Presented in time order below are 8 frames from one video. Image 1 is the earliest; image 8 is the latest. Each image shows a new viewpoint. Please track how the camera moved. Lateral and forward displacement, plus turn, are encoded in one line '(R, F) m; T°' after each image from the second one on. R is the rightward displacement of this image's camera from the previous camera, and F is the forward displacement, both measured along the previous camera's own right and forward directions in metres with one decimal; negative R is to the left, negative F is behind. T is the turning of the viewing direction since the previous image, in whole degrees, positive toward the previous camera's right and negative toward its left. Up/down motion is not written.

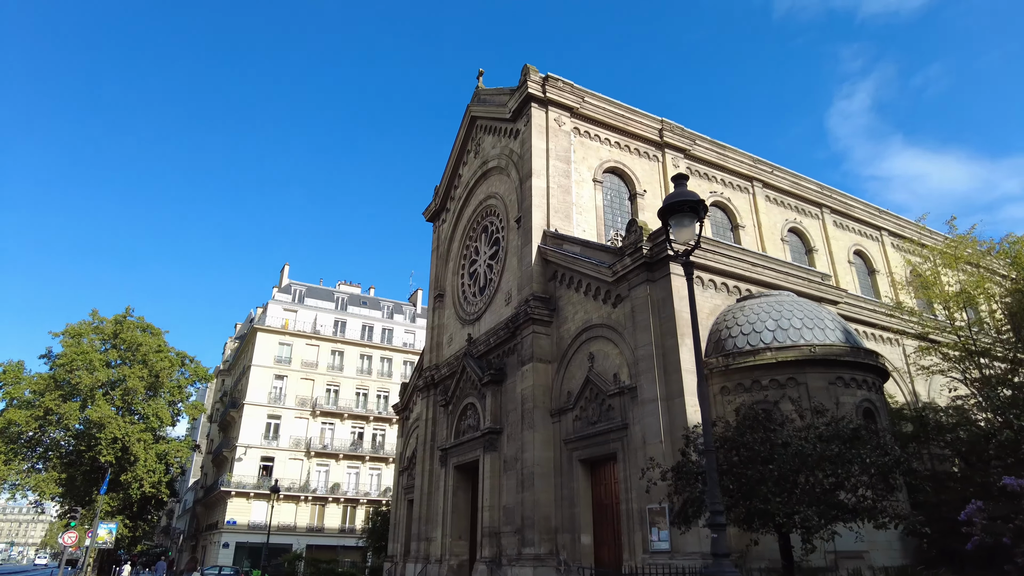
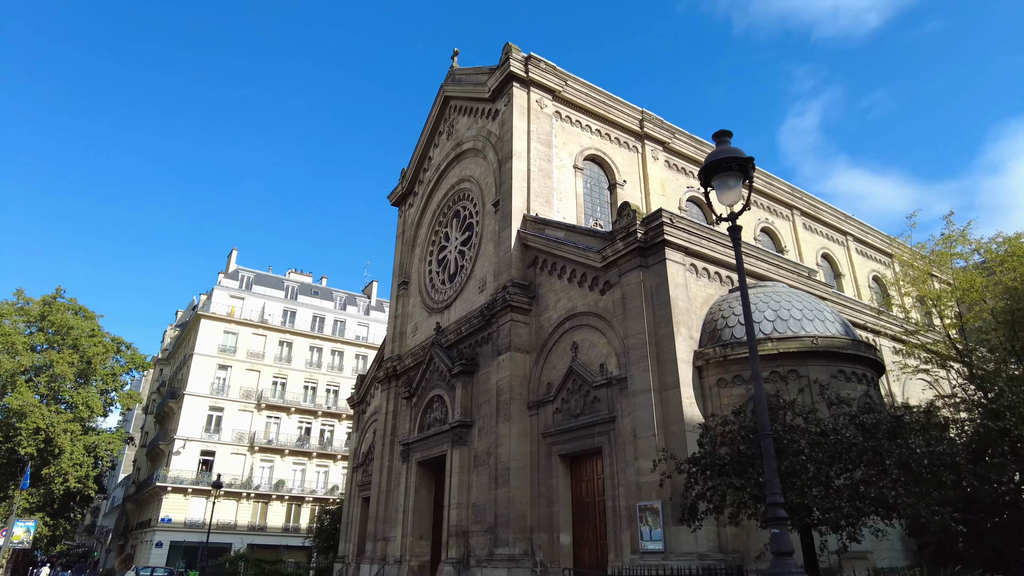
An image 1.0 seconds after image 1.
(-0.8, +1.1) m; +5°
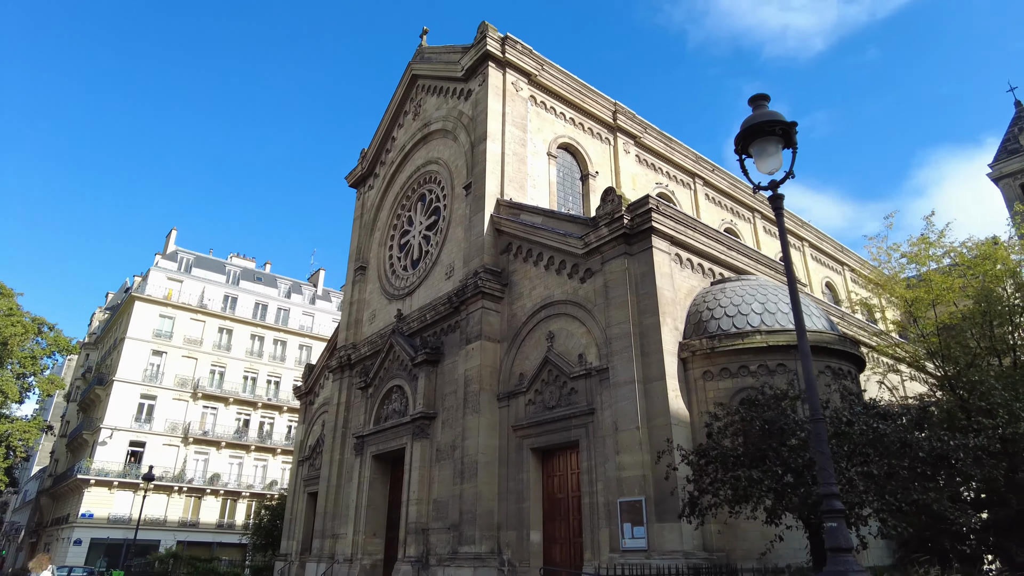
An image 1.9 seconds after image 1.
(-0.8, +0.8) m; +5°
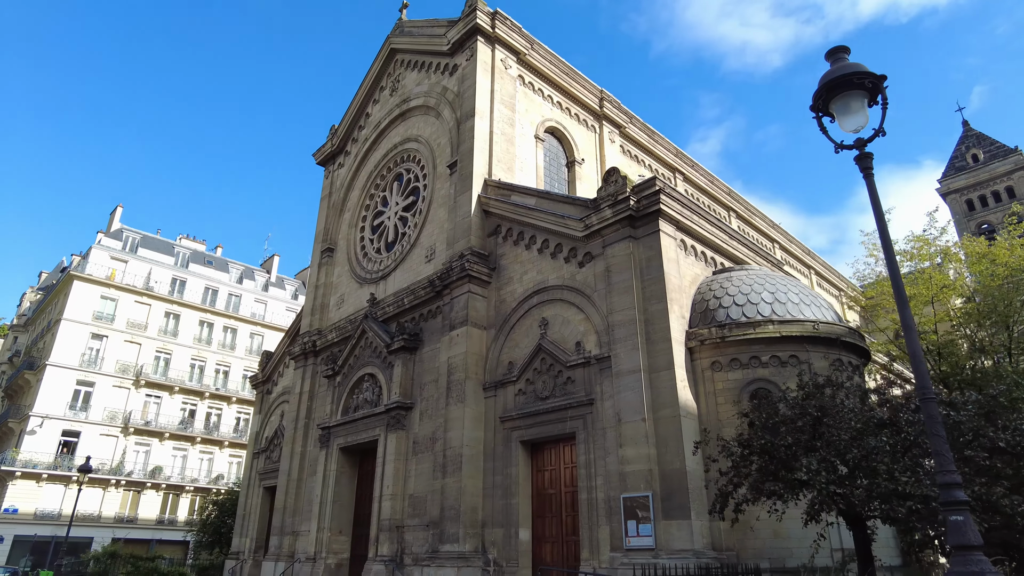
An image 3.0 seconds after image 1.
(-1.0, +1.0) m; +4°
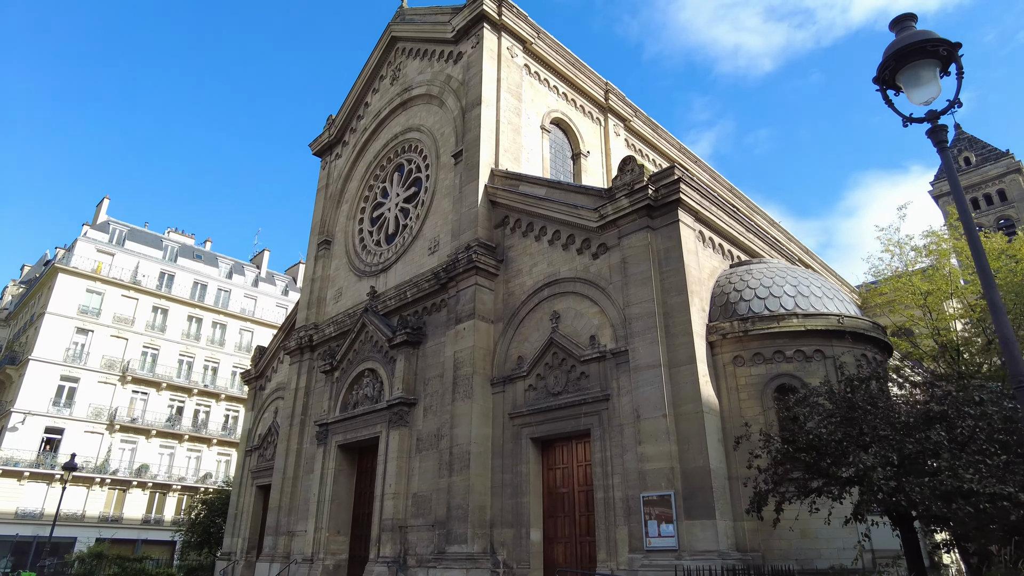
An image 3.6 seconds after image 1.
(-0.5, +0.5) m; +1°
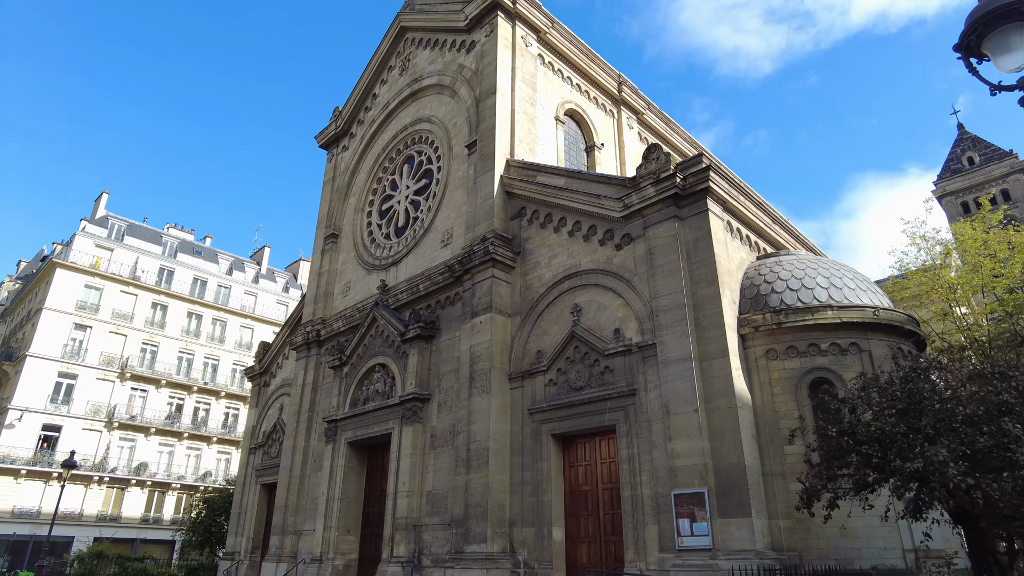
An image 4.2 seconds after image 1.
(-0.5, +0.4) m; 0°
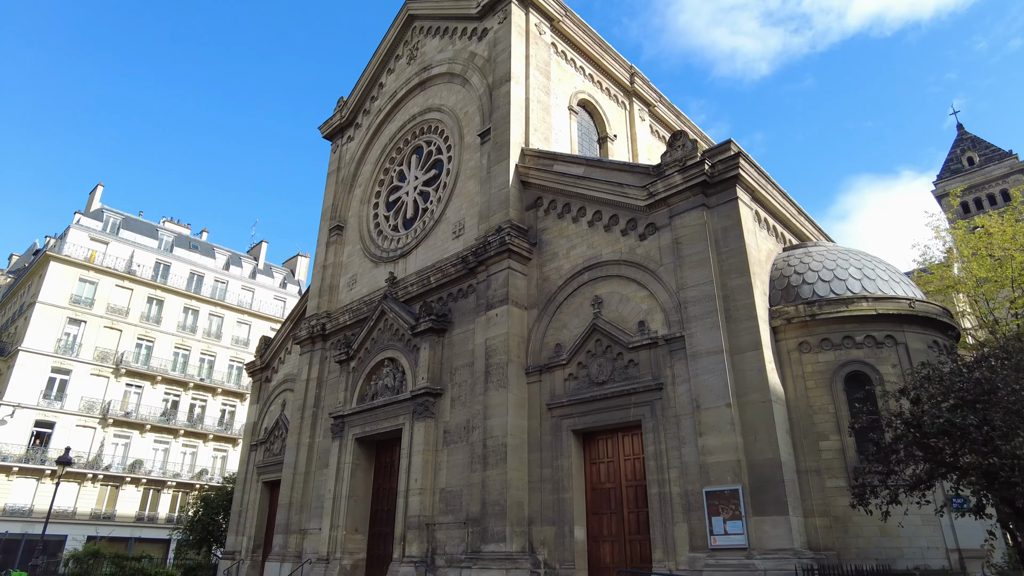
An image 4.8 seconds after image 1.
(-0.6, +0.4) m; +1°
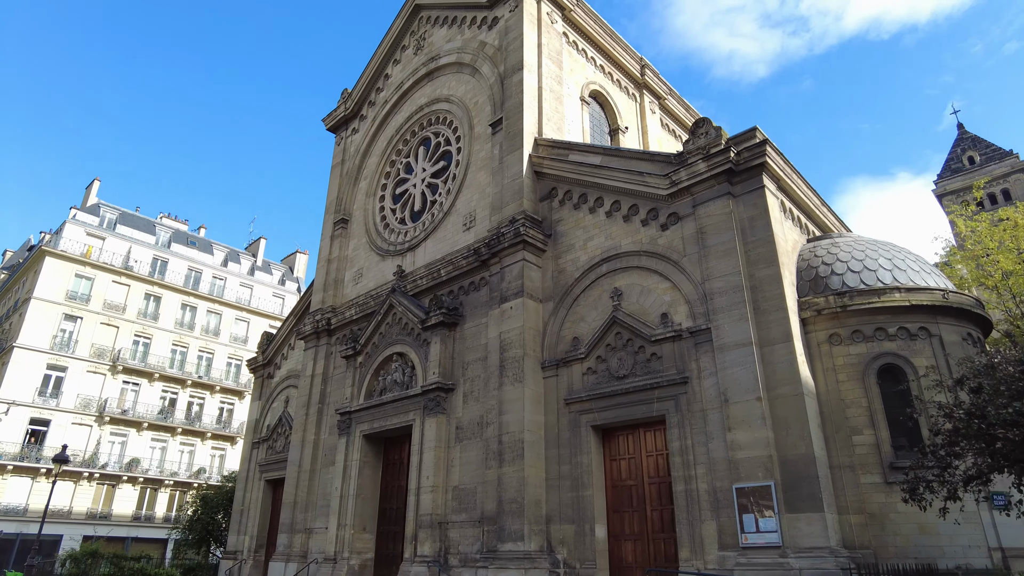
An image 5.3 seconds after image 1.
(-0.5, +0.4) m; 0°
